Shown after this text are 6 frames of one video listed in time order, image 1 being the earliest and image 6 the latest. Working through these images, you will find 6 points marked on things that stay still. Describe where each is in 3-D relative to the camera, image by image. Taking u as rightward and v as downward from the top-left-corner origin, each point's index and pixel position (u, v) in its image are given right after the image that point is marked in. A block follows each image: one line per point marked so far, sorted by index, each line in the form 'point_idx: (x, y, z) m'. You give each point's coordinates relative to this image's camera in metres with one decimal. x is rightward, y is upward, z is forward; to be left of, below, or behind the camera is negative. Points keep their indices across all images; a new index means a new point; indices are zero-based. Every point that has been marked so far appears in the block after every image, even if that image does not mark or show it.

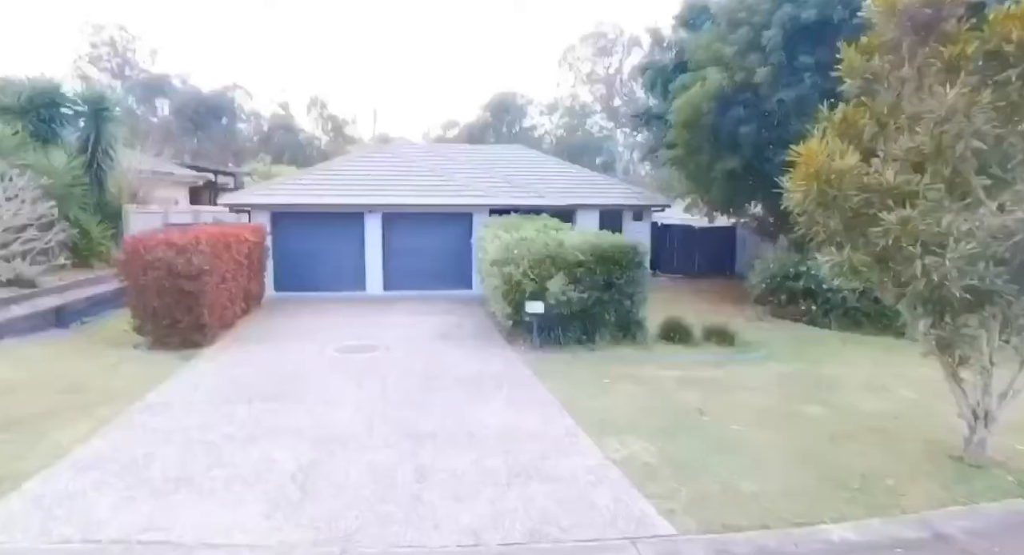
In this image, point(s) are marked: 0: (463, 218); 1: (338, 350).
0: (-1.4, +1.8, +16.2) m
1: (-2.9, -1.2, +9.0) m
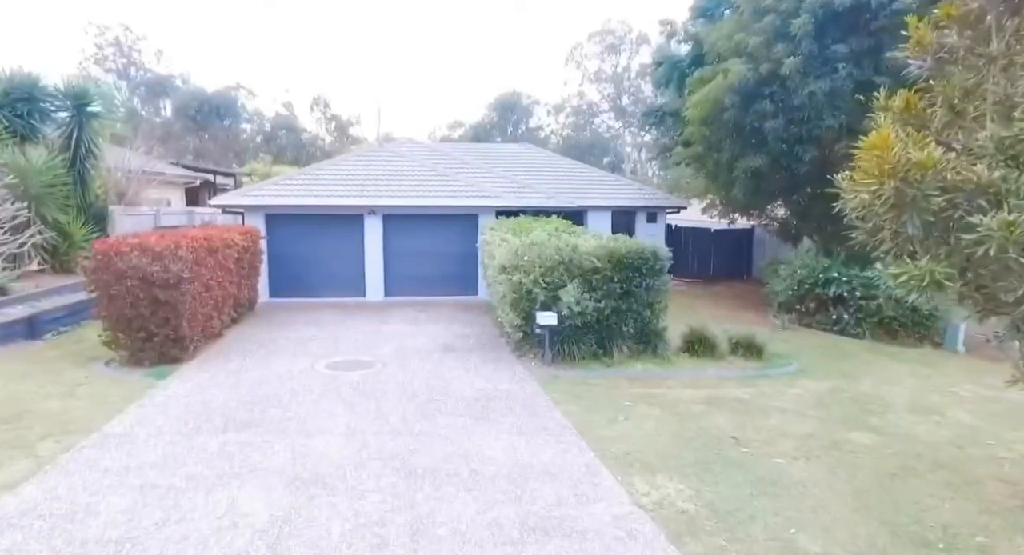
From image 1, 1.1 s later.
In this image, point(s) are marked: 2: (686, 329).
0: (-1.2, +1.6, +15.4) m
1: (-2.7, -1.3, +8.2) m
2: (+3.4, -1.0, +10.9) m
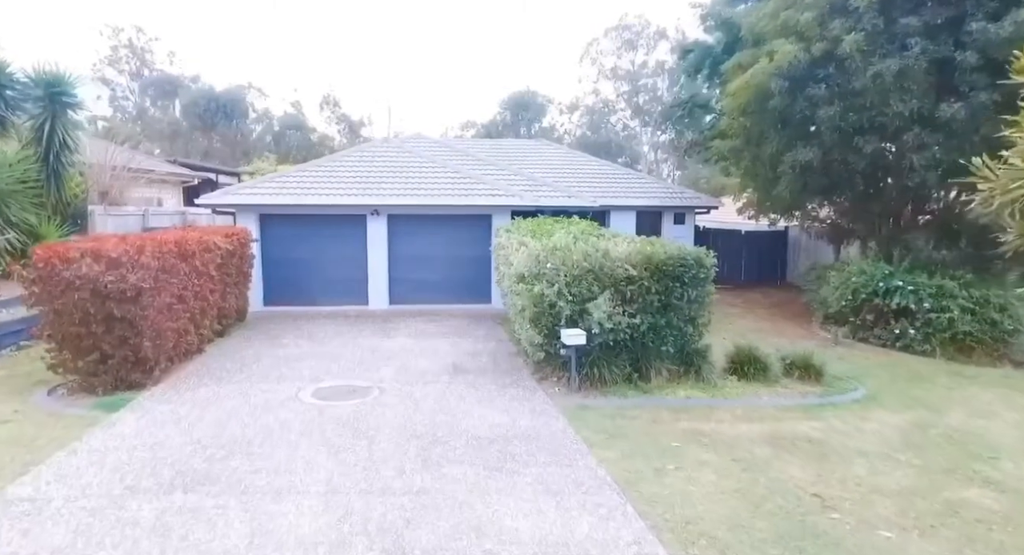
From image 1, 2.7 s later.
0: (-0.8, +1.5, +14.1) m
1: (-2.5, -1.5, +7.0) m
2: (+3.8, -1.2, +9.5) m
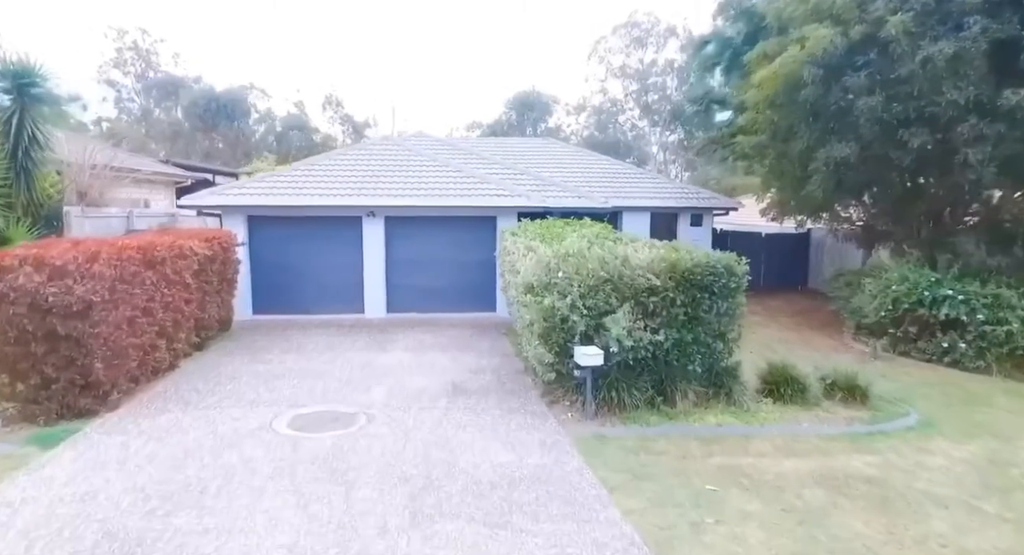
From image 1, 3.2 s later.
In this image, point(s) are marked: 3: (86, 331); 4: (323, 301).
0: (-0.6, +1.3, +13.2) m
1: (-2.4, -1.6, +6.1) m
2: (+3.9, -1.3, +8.6) m
3: (-4.4, -0.5, +5.7) m
4: (-4.4, -0.6, +12.9) m
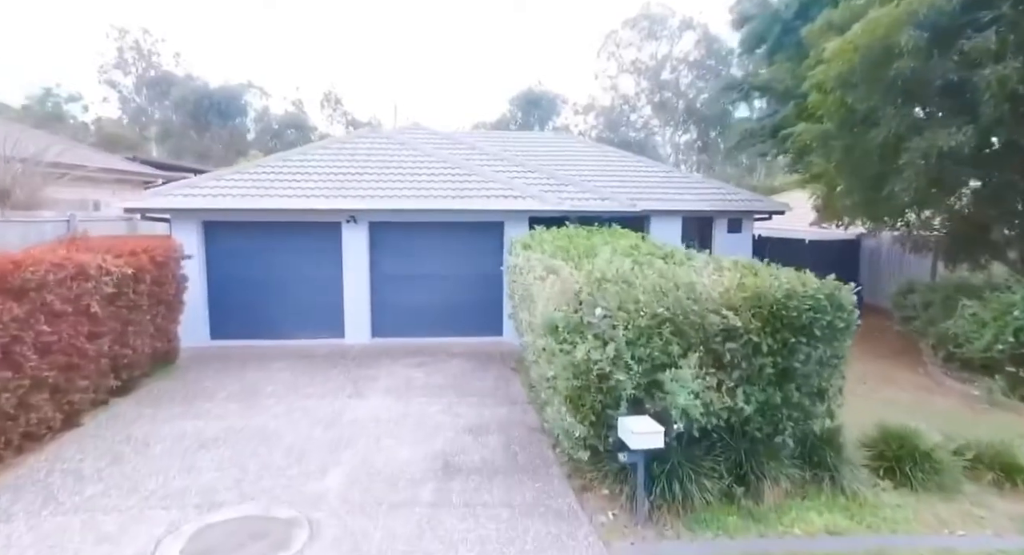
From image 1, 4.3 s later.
0: (-0.5, +1.0, +11.0) m
1: (-2.3, -1.9, +3.9) m
2: (+4.0, -1.6, +6.4) m
3: (-4.2, -0.9, +3.6) m
4: (-4.2, -0.9, +10.8) m
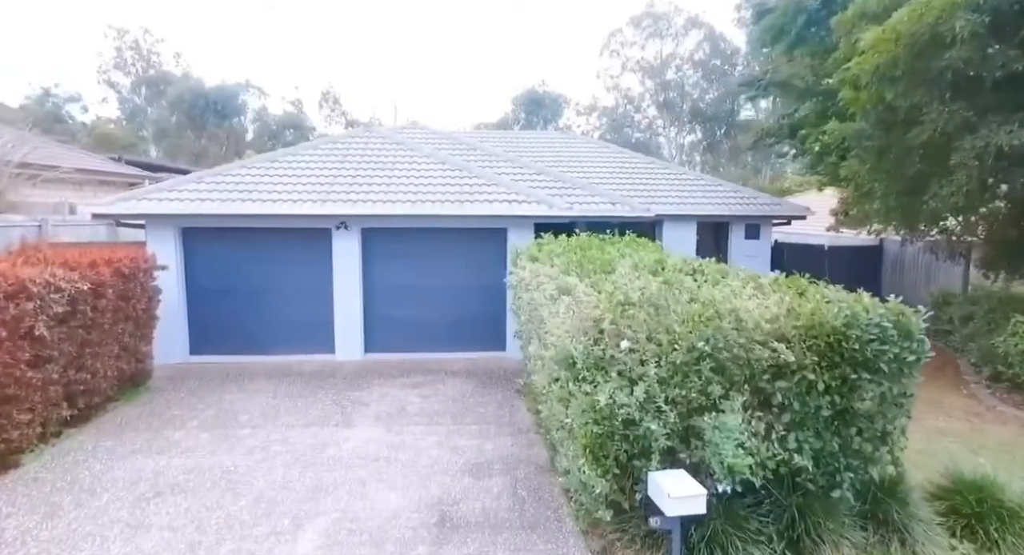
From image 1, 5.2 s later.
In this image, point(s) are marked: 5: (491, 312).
0: (-0.4, +0.8, +10.2) m
1: (-2.2, -2.1, +3.1) m
2: (+4.1, -1.8, +5.5) m
3: (-4.2, -1.0, +2.8) m
4: (-4.1, -1.1, +10.0) m
5: (-0.4, -0.6, +10.3) m
